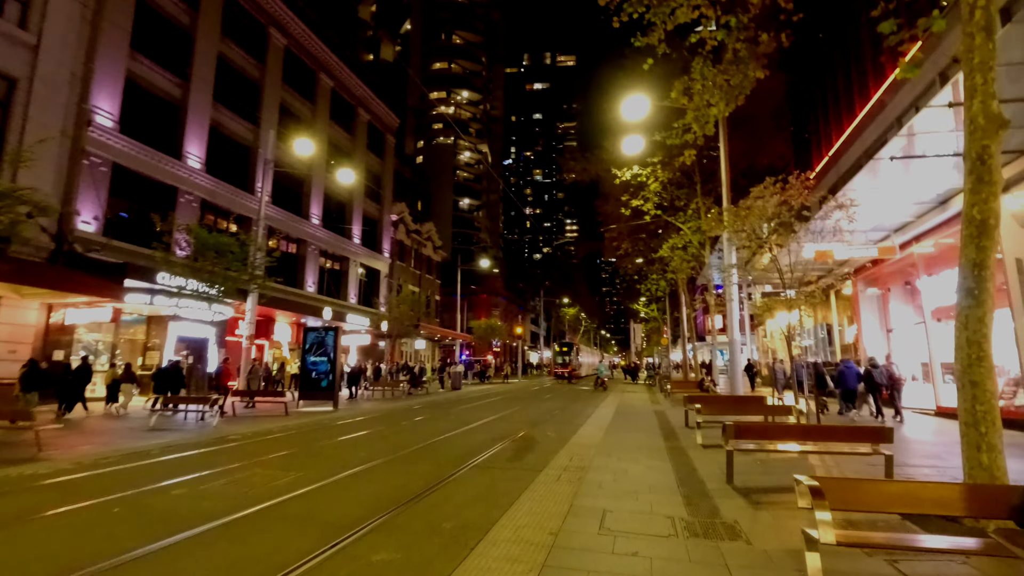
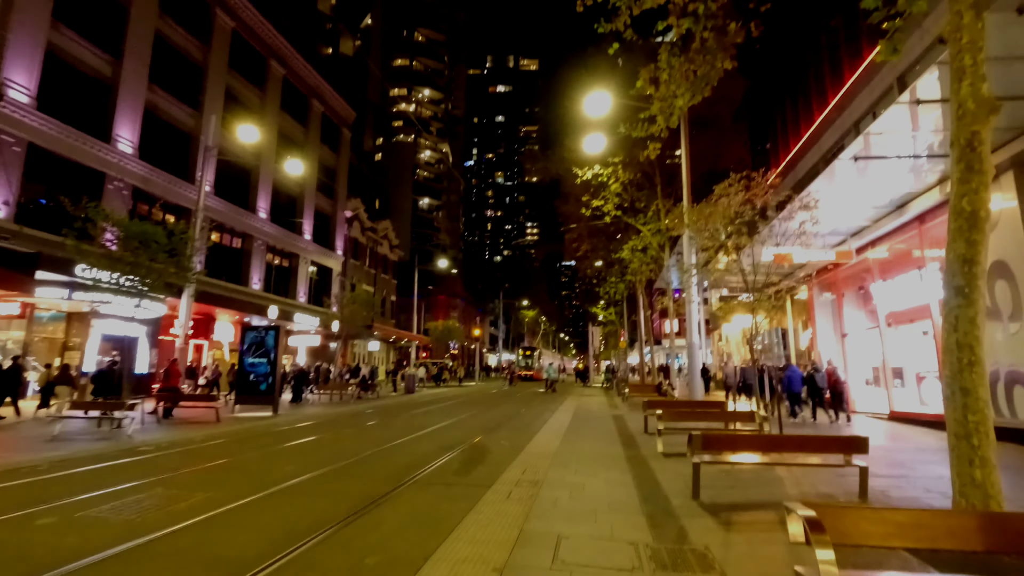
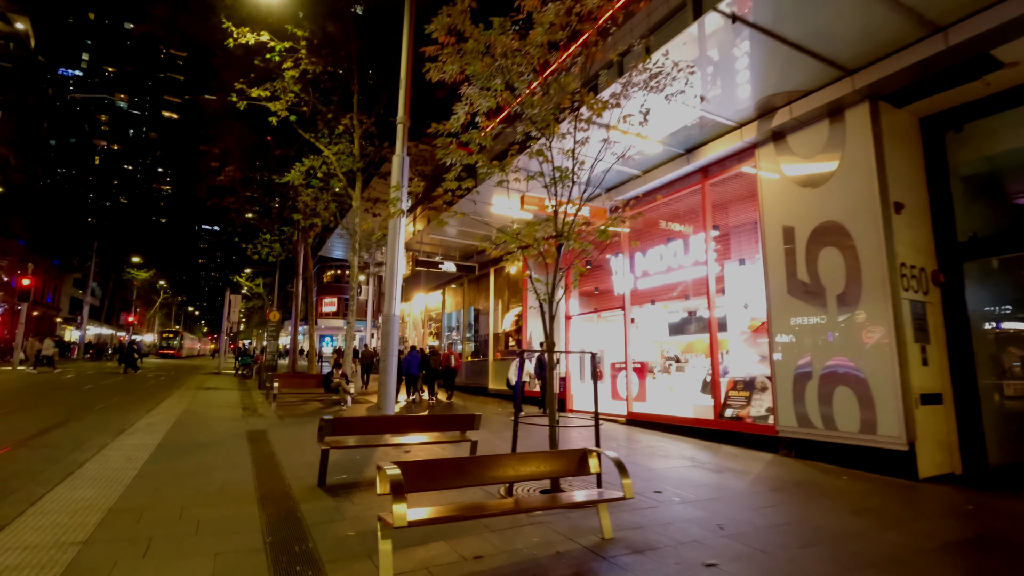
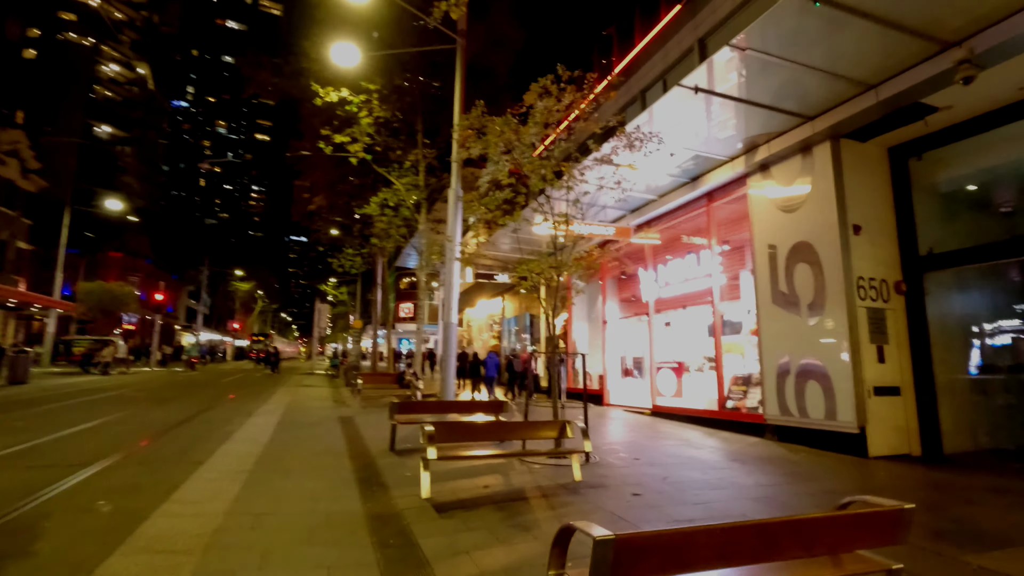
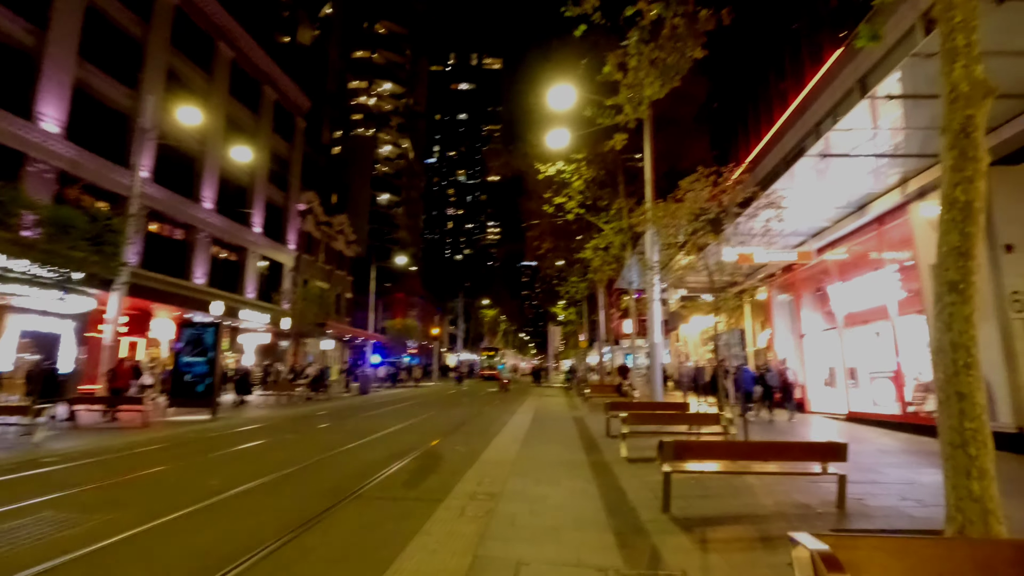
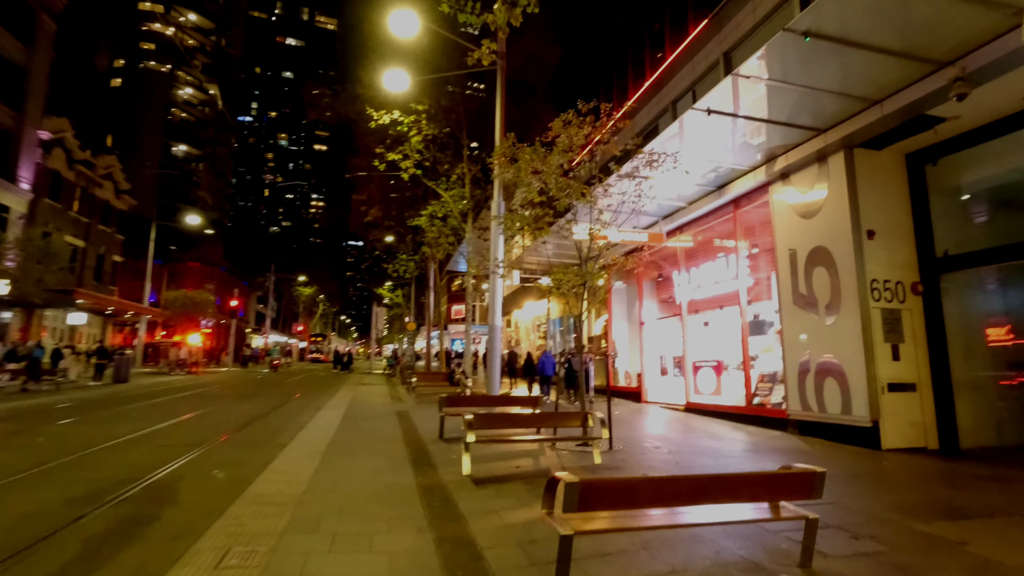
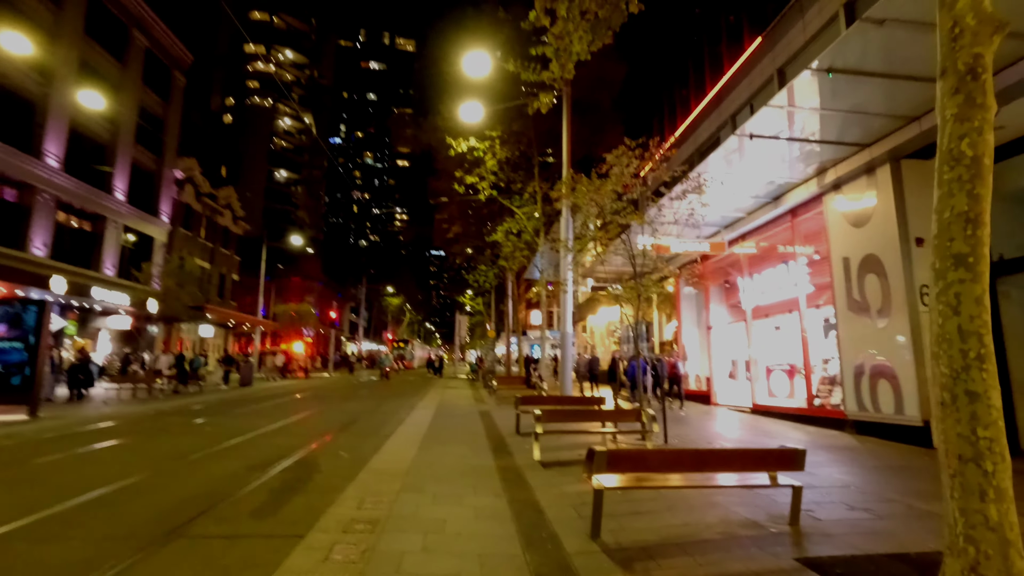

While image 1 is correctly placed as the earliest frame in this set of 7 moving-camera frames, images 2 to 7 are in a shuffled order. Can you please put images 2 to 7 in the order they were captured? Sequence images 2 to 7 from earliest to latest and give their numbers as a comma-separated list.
2, 5, 7, 6, 4, 3
